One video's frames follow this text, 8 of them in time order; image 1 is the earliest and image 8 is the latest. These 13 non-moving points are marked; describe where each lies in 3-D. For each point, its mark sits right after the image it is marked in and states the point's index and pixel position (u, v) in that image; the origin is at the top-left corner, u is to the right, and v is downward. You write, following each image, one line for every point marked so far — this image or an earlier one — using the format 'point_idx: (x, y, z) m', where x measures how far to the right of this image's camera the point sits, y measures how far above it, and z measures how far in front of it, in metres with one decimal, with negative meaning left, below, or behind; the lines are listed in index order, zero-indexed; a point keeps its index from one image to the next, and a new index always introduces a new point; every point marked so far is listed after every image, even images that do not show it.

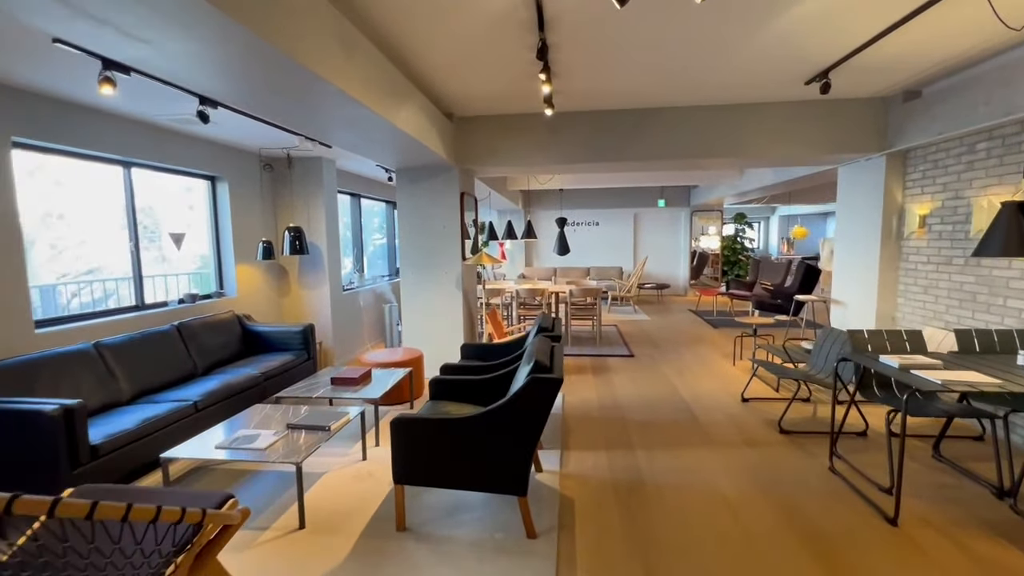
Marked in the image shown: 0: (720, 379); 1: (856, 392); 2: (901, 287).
0: (+2.1, -0.9, +4.9) m
1: (+2.2, -0.7, +3.0) m
2: (+3.6, 0.0, +4.4) m
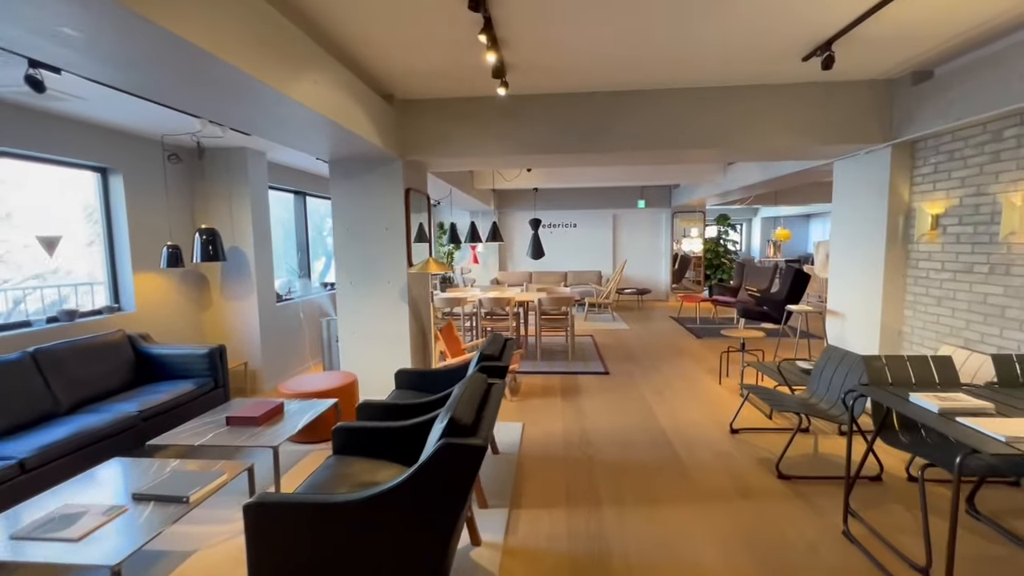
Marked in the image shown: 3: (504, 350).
0: (+1.7, -1.0, +4.3) m
1: (+1.9, -0.8, +2.4) m
2: (+3.2, -0.1, +3.8) m
3: (-0.1, -0.4, +2.8) m
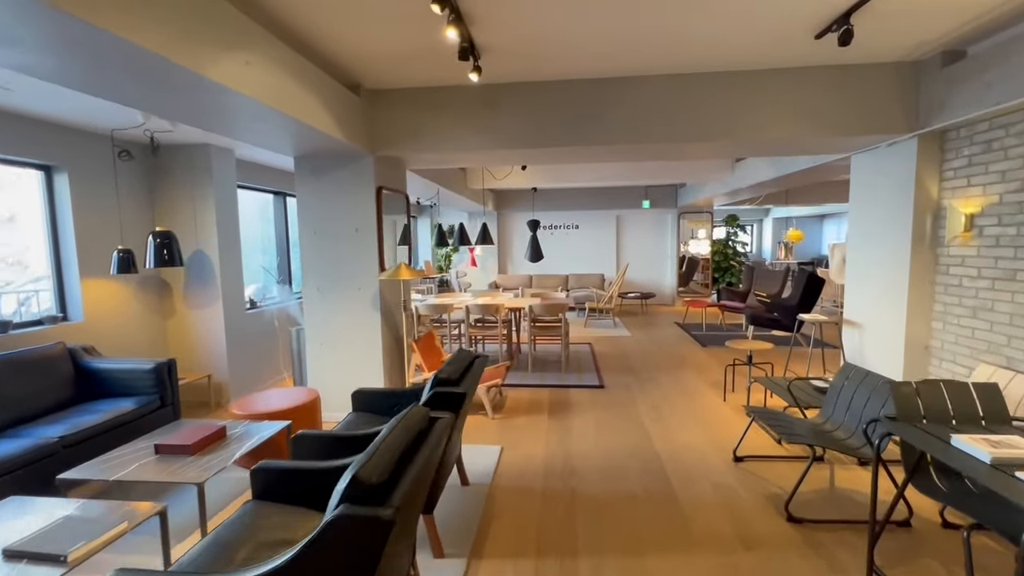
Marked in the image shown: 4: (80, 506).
0: (+1.6, -1.1, +3.8) m
1: (+1.7, -0.8, +2.0) m
2: (+3.1, -0.1, +3.4) m
3: (-0.2, -0.4, +2.4) m
4: (-1.9, -1.0, +2.1) m
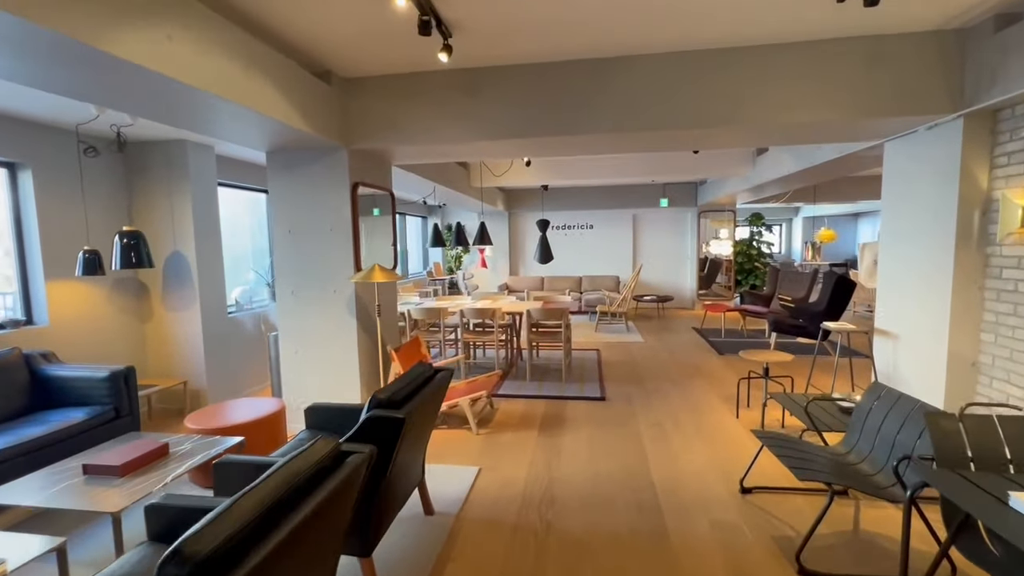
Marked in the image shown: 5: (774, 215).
0: (+1.5, -1.1, +3.4) m
1: (+1.5, -0.9, +1.6) m
2: (+2.9, -0.2, +2.9) m
3: (-0.4, -0.5, +2.1) m
4: (-2.1, -1.0, +1.8) m
5: (+7.4, +2.1, +13.2) m
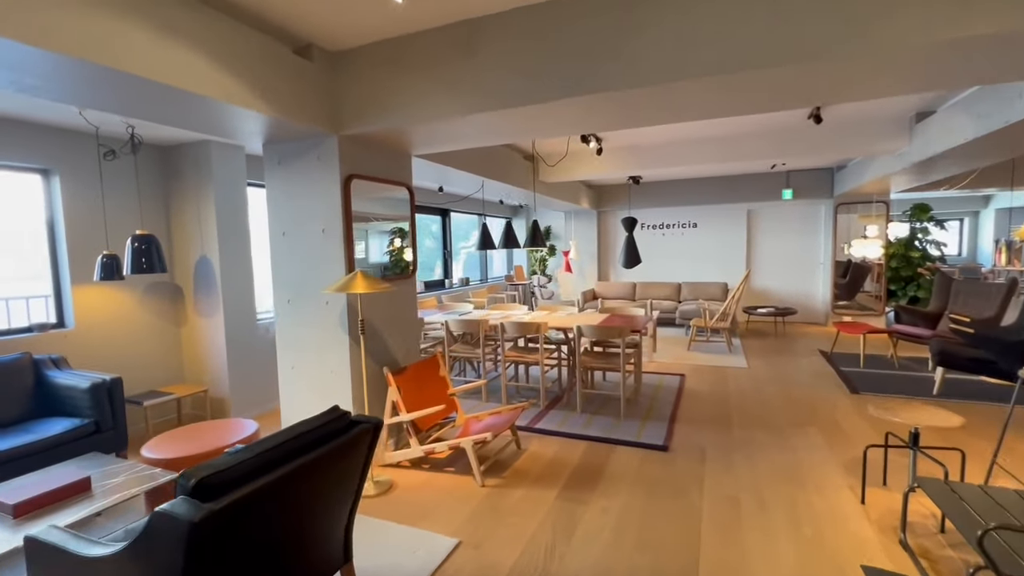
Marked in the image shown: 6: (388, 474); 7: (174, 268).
0: (+1.5, -1.2, +2.3) m
1: (+1.0, -1.0, +0.5) m
2: (+2.7, -0.3, +1.4) m
3: (-0.7, -0.5, +1.4) m
4: (-2.4, -1.0, +1.6) m
5: (+9.7, +1.8, +10.3) m
6: (-0.8, -1.3, +3.1) m
7: (-3.0, +0.2, +4.1) m
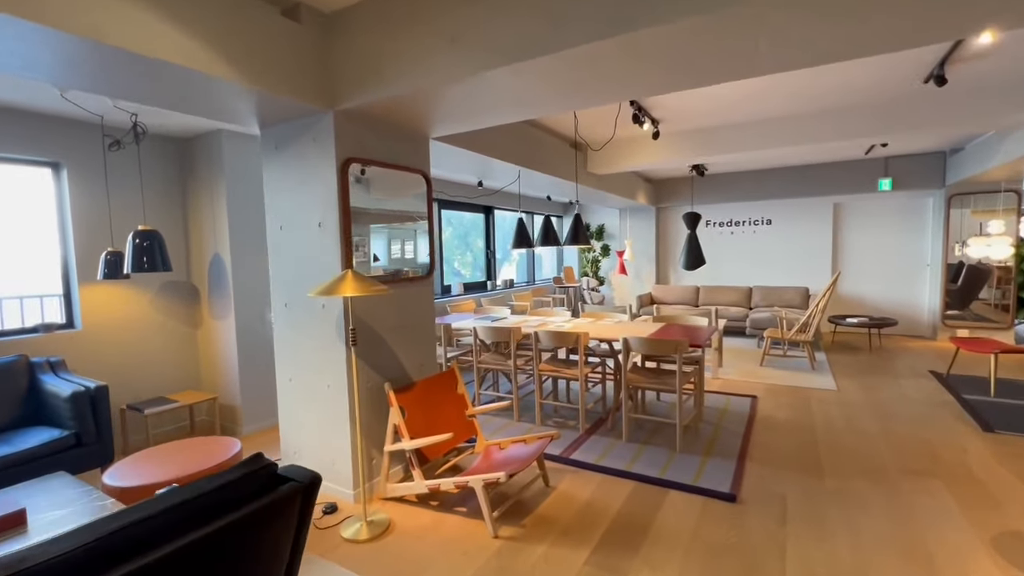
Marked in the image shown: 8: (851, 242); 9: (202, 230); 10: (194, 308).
0: (+1.5, -1.3, +1.5) m
1: (+0.8, -1.0, -0.2) m
2: (+2.6, -0.3, +0.5) m
3: (-0.8, -0.5, +0.9) m
4: (-2.5, -1.0, +1.3) m
5: (+10.6, +1.6, +8.5) m
6: (-0.7, -1.3, +2.7) m
7: (-2.7, +0.2, +3.9) m
8: (+5.4, +0.7, +7.4) m
9: (-2.5, +0.5, +3.8) m
10: (-2.7, -0.2, +4.0) m
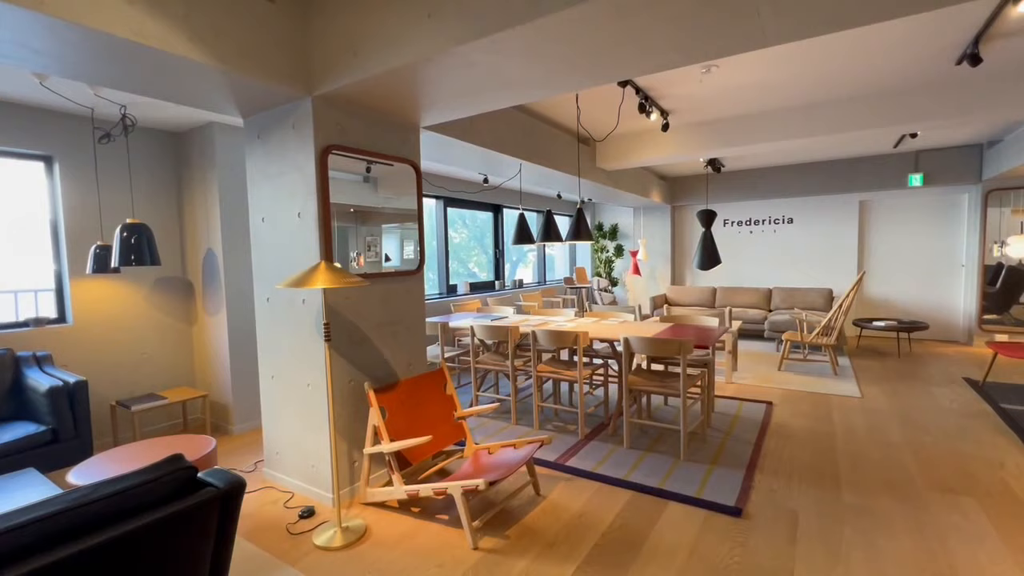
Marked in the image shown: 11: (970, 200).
0: (+1.3, -1.3, +1.3) m
1: (+0.6, -0.9, -0.4) m
2: (+2.5, -0.3, +0.2) m
3: (-0.9, -0.5, +0.8) m
4: (-2.6, -1.0, +1.2) m
5: (+10.8, +1.6, +7.9) m
6: (-0.8, -1.2, +2.5) m
7: (-2.7, +0.2, +3.9) m
8: (+5.5, +0.7, +7.0) m
9: (-2.5, +0.5, +3.8) m
10: (-2.7, -0.1, +3.9) m
11: (+6.2, +1.2, +6.4) m
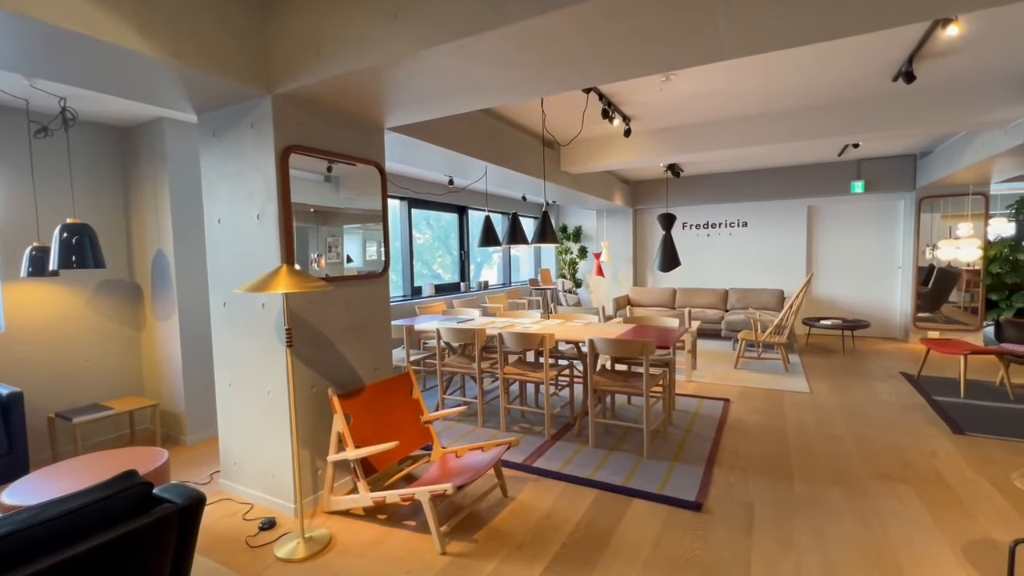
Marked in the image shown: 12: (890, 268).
0: (+1.2, -1.3, +1.4) m
1: (+0.7, -0.9, -0.3) m
2: (+2.5, -0.3, +0.4) m
3: (-1.0, -0.5, +0.7) m
4: (-2.7, -1.0, +1.1) m
5: (+10.2, +1.6, +8.7) m
6: (-1.0, -1.3, +2.5) m
7: (-3.0, +0.2, +3.7) m
8: (+5.0, +0.7, +7.5) m
9: (-2.8, +0.5, +3.6) m
10: (-3.0, -0.2, +3.7) m
11: (+5.8, +1.2, +6.9) m
12: (+5.7, +0.3, +7.0) m
